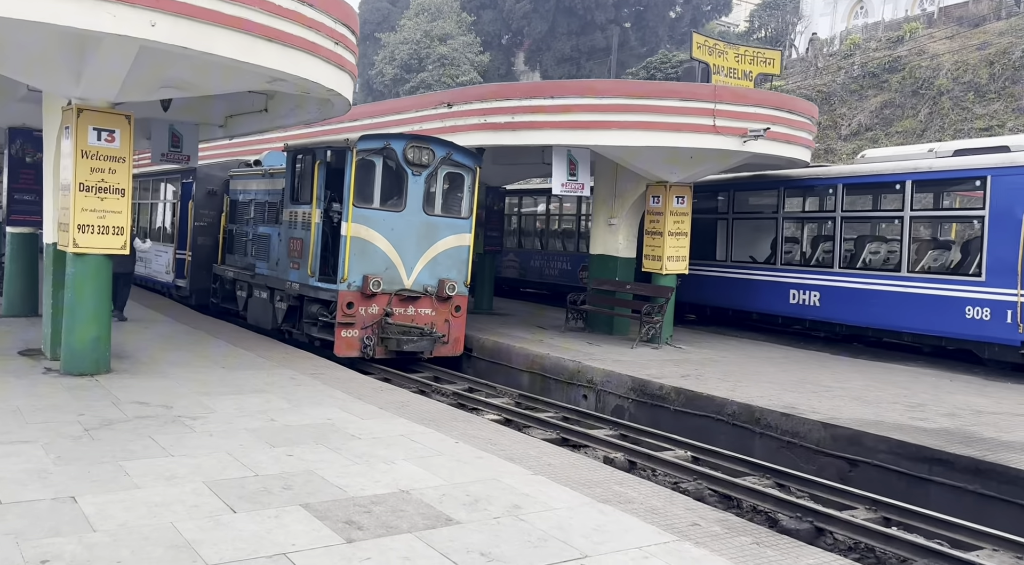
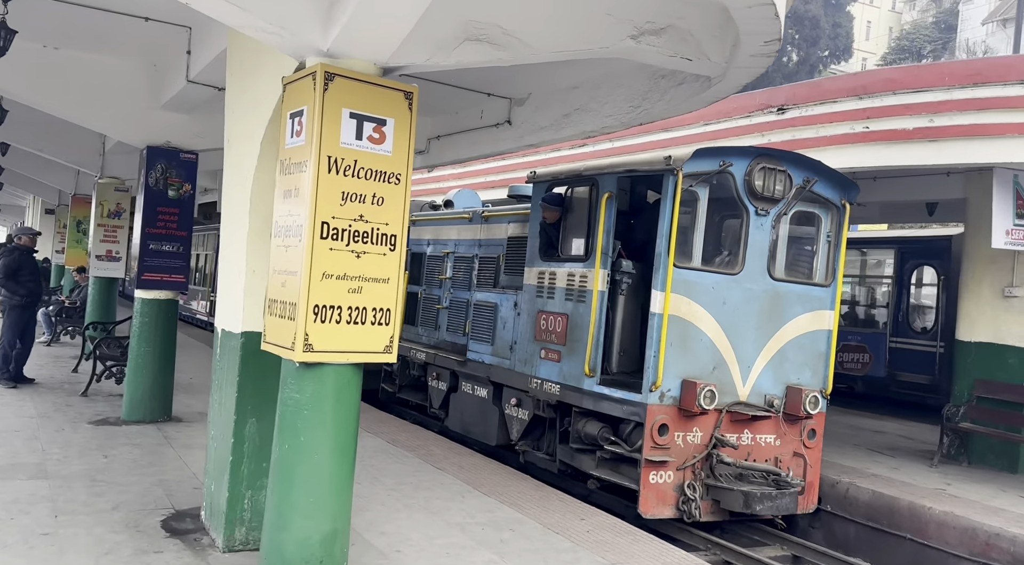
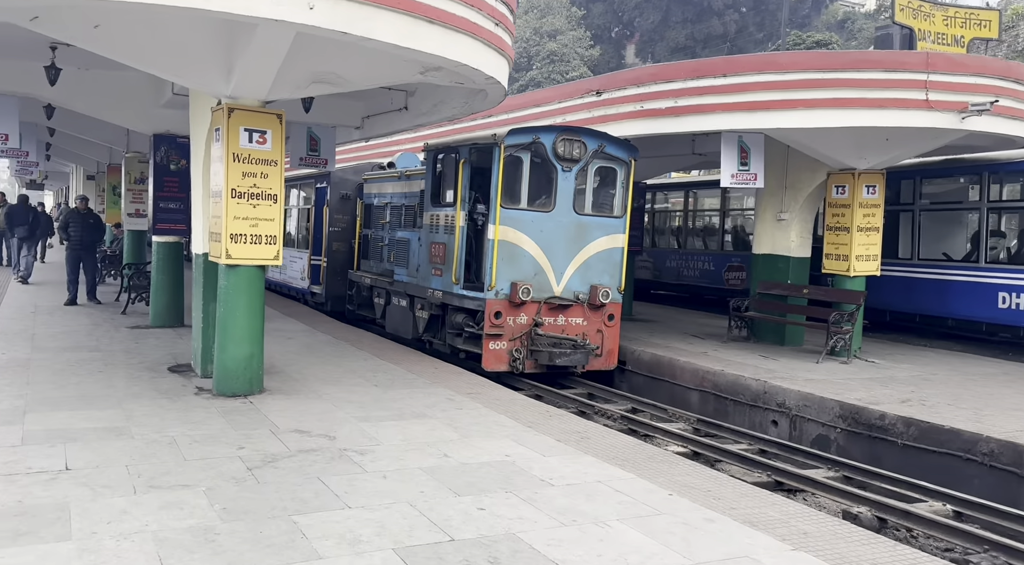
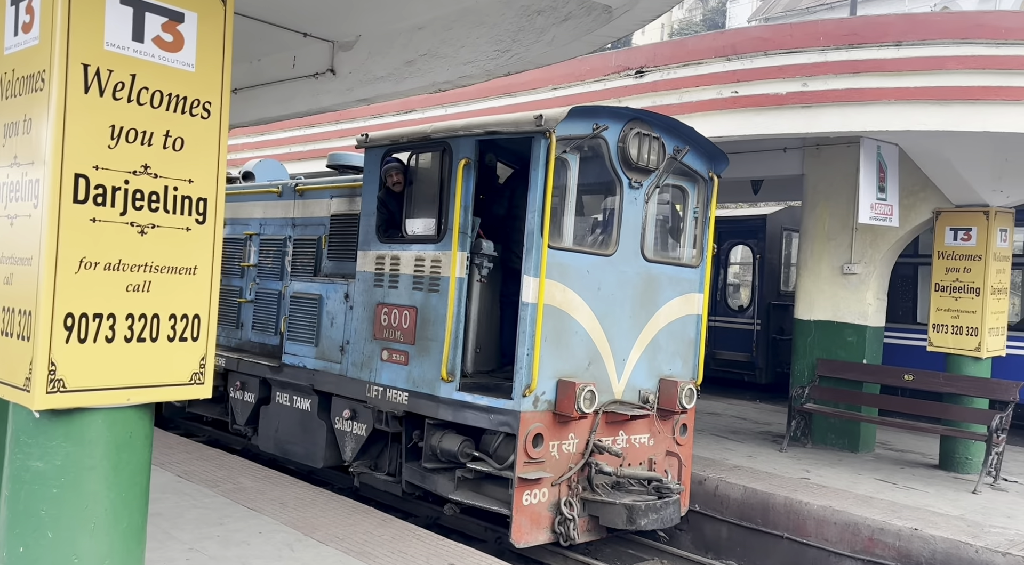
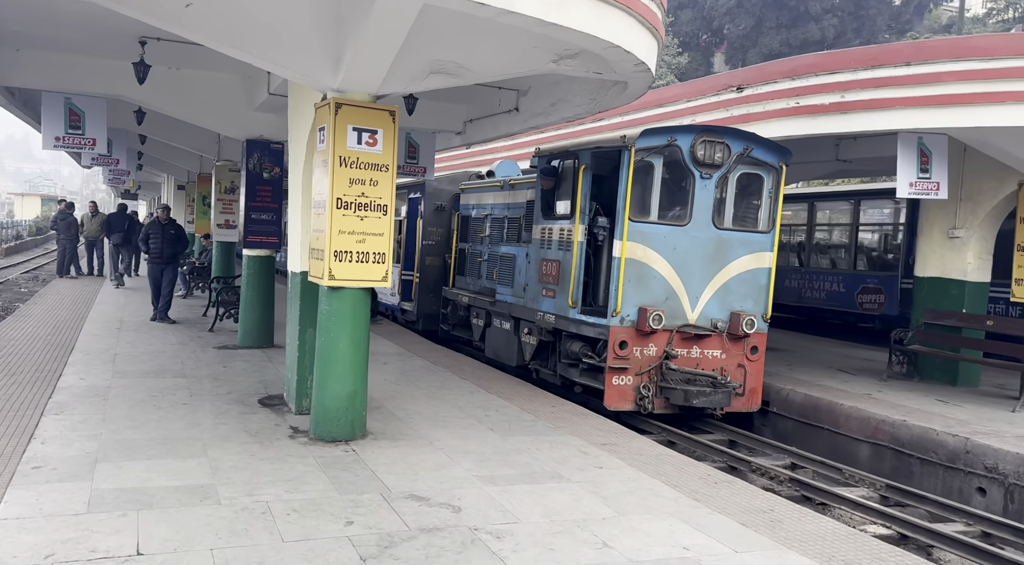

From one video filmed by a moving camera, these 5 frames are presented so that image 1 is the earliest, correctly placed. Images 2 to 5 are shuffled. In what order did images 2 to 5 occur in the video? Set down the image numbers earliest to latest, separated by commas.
3, 5, 2, 4
